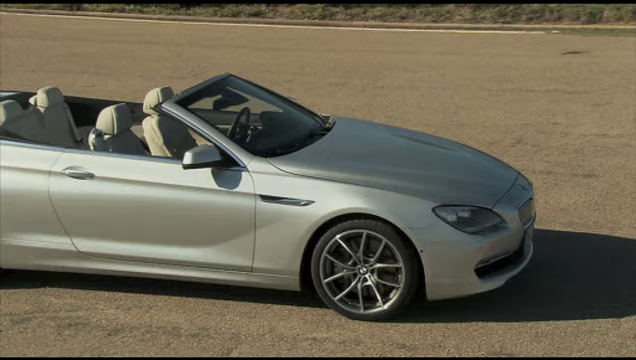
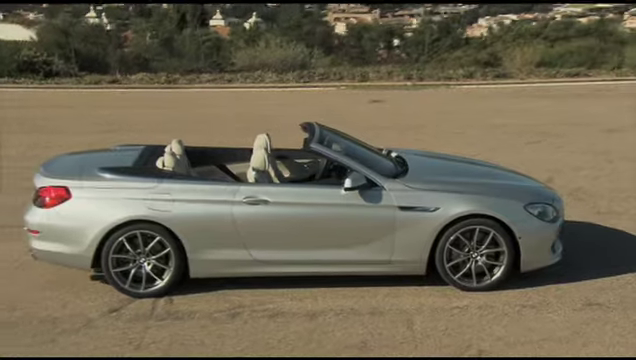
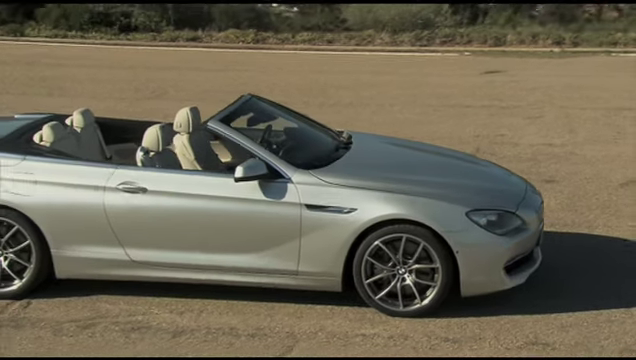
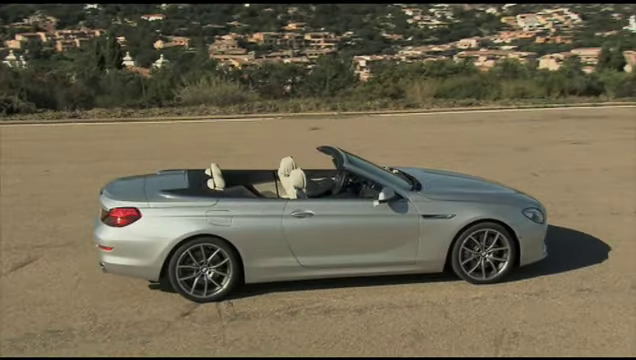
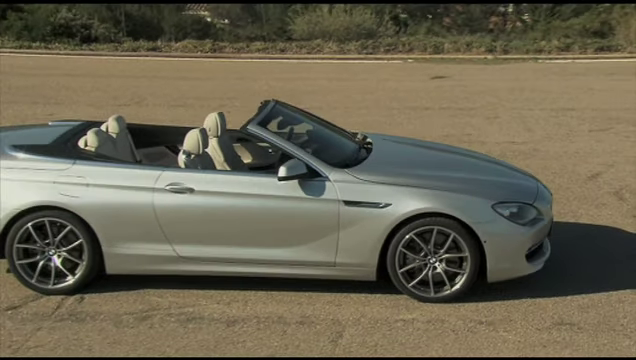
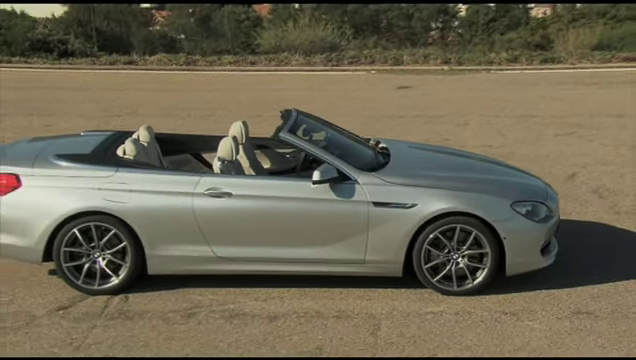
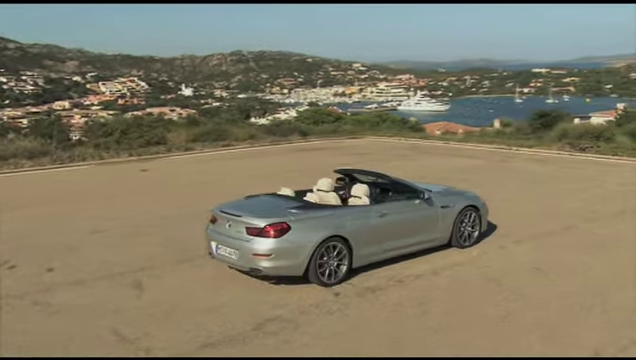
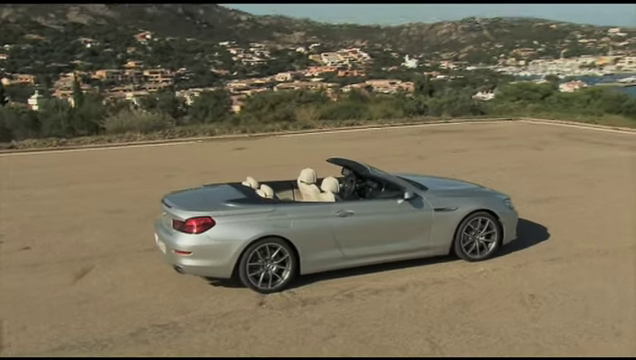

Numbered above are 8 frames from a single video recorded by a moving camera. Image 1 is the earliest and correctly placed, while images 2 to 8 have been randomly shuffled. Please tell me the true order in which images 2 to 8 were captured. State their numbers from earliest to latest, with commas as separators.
3, 5, 6, 2, 4, 8, 7
